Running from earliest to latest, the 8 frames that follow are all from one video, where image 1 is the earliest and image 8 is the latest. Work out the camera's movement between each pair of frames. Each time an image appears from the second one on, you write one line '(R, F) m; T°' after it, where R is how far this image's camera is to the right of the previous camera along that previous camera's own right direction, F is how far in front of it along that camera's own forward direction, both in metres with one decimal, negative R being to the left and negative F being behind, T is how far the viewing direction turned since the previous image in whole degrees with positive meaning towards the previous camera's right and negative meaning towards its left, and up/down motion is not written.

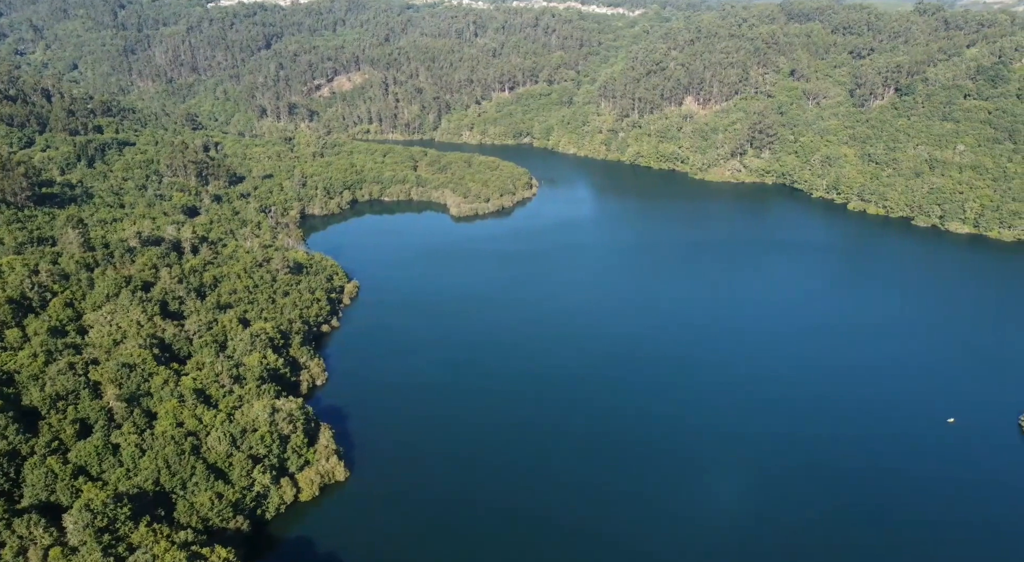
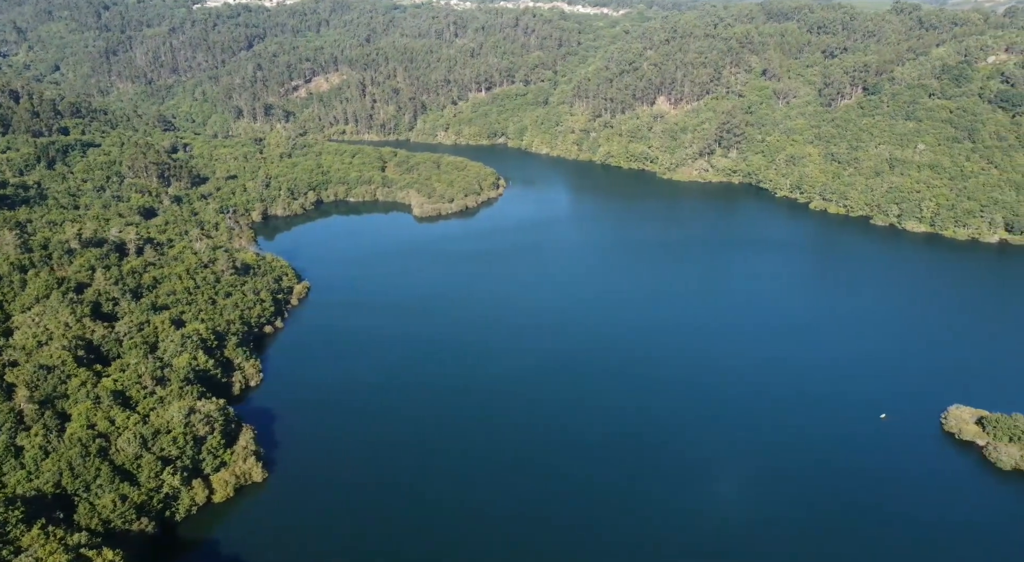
(+5.4, -0.3) m; 0°
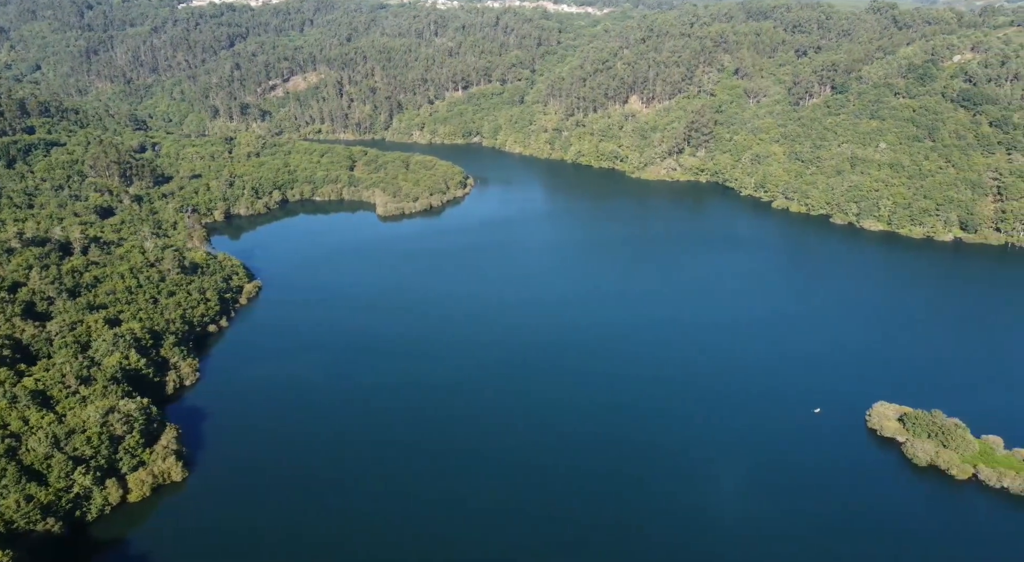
(+5.1, -0.3) m; 0°
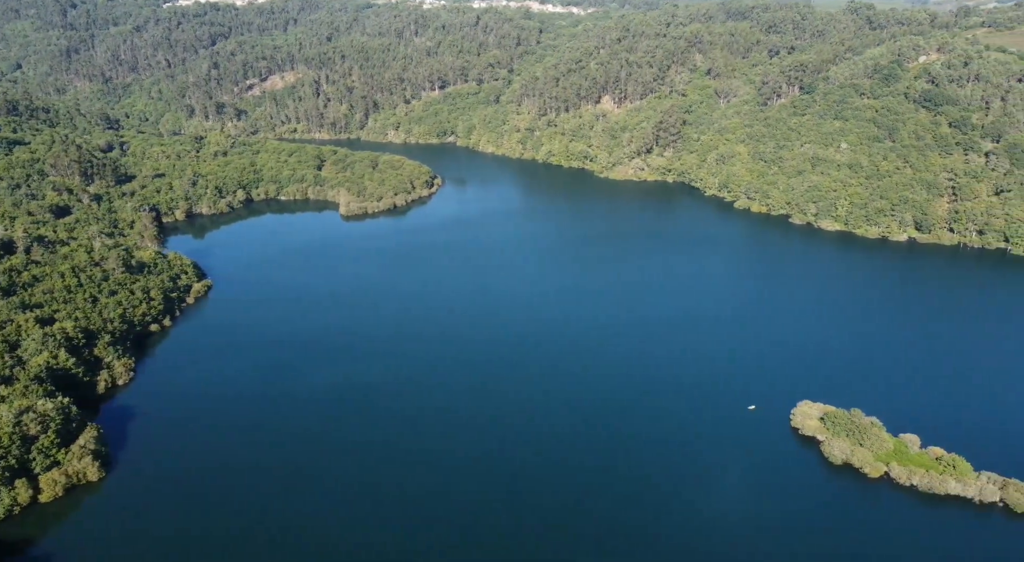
(+5.3, -0.2) m; 0°
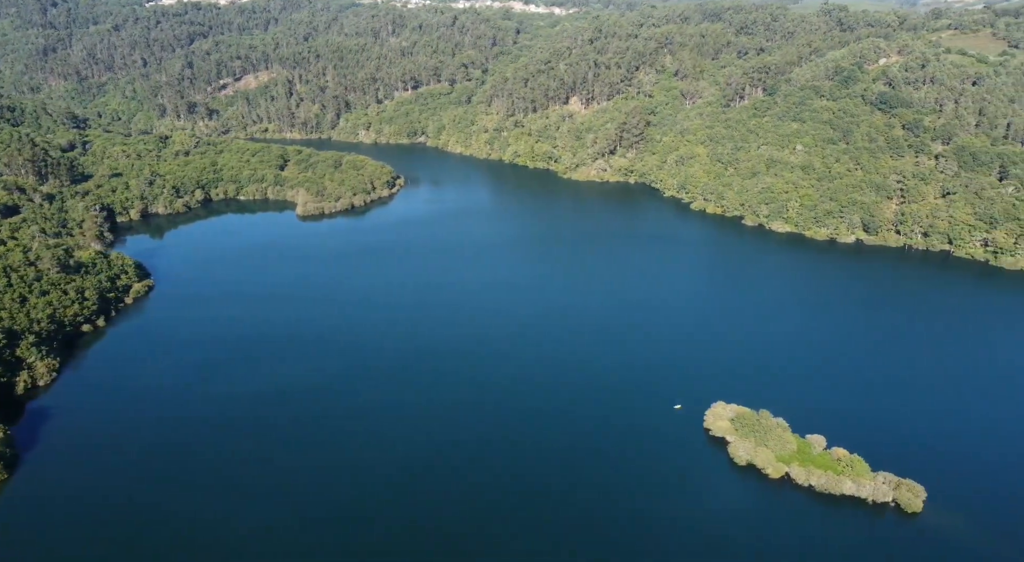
(+6.1, -0.3) m; 0°
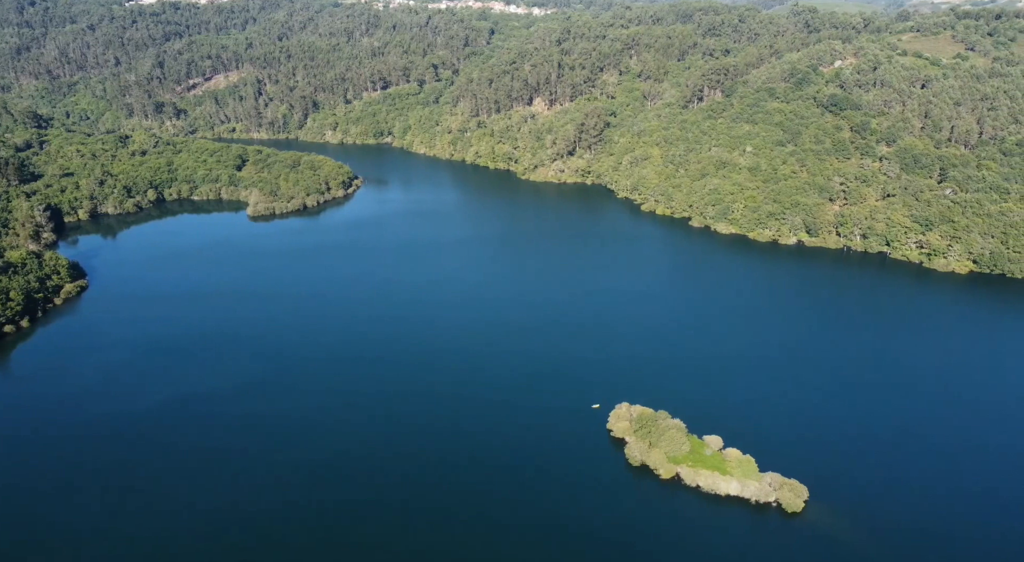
(+6.9, -0.3) m; 0°
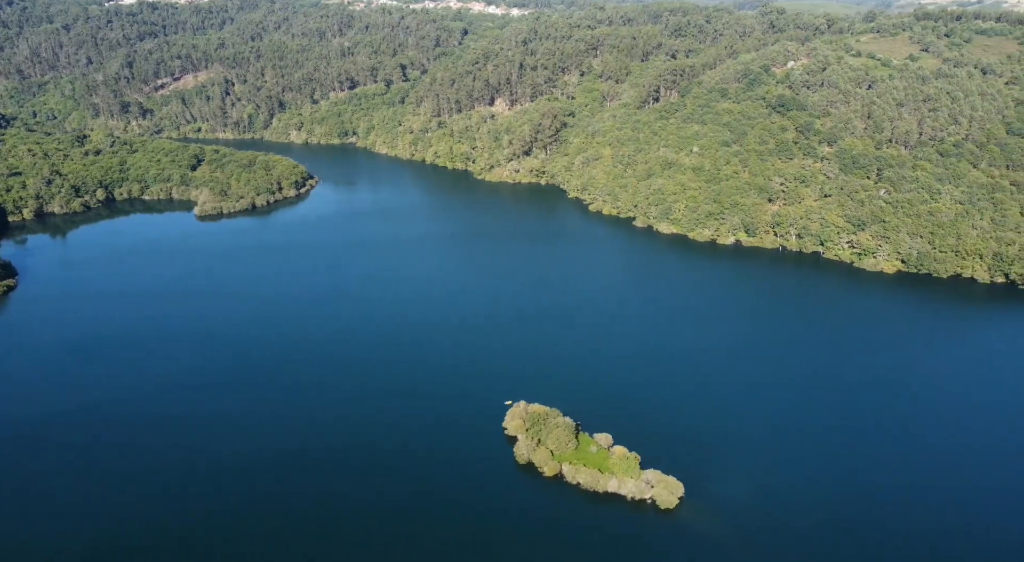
(+7.5, -0.3) m; 0°
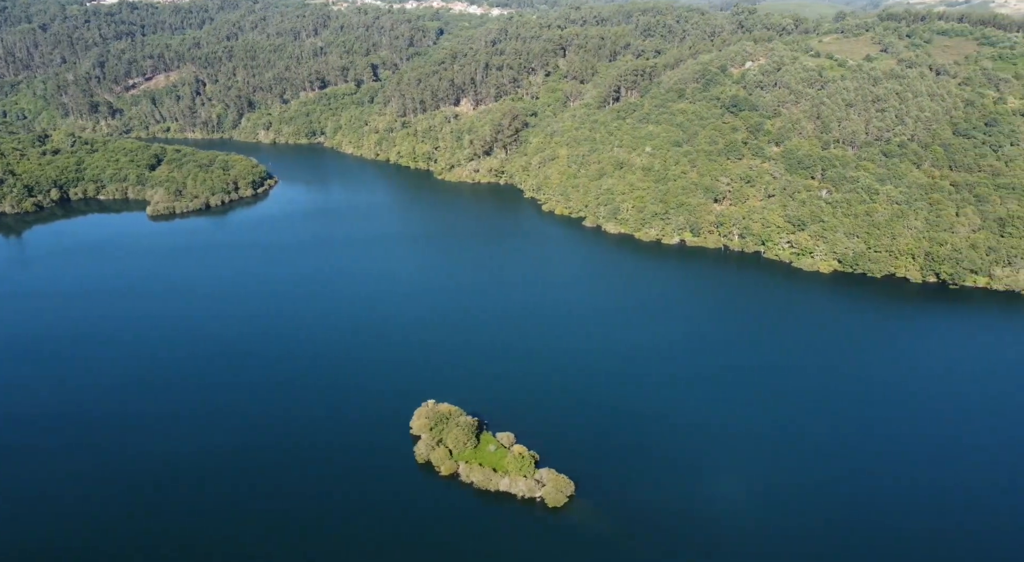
(+6.8, -0.2) m; 0°
